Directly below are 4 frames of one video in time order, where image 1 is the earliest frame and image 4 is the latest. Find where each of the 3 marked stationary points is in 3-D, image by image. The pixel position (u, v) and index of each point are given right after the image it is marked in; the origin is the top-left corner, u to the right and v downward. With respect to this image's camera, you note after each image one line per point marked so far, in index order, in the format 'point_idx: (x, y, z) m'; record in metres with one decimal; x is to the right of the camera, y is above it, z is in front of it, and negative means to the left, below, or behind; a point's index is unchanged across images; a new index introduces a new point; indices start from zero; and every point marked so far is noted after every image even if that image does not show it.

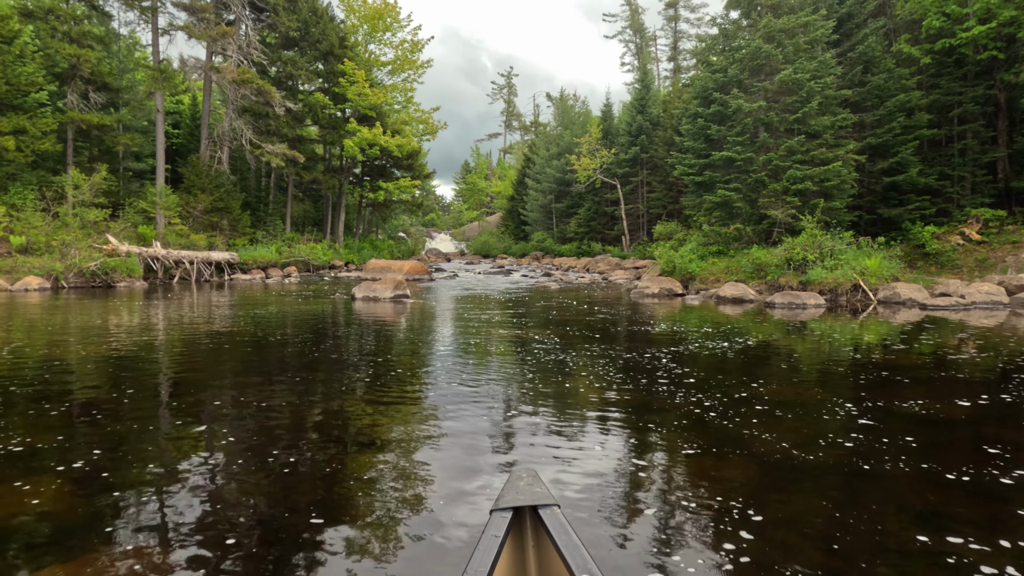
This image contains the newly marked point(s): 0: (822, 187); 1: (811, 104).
0: (+9.3, +3.0, +19.9) m
1: (+8.9, +5.5, +19.9) m
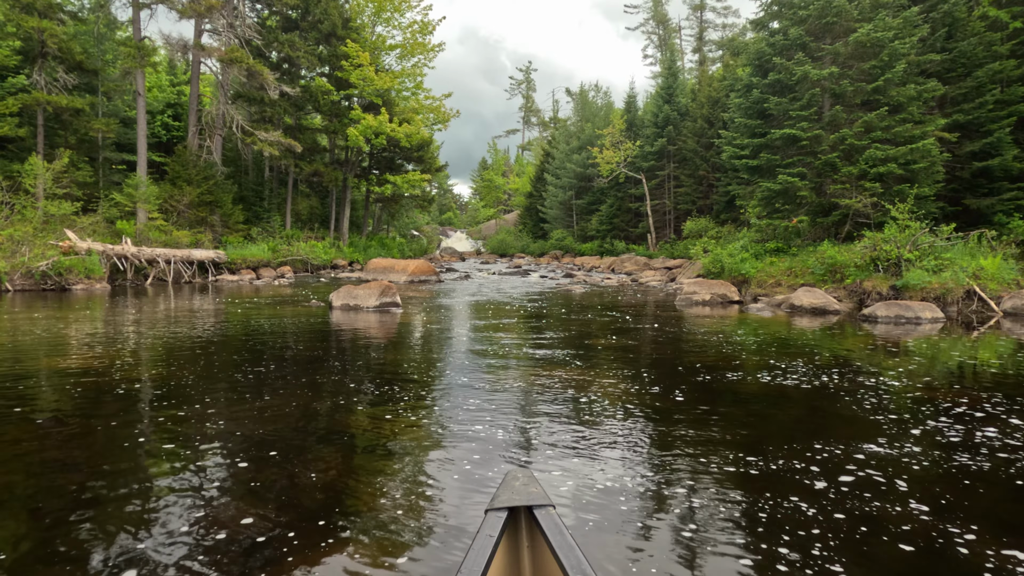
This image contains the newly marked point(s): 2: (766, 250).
0: (+9.7, +2.9, +16.3) m
1: (+9.4, +5.4, +16.3) m
2: (+7.2, +1.1, +18.8) m
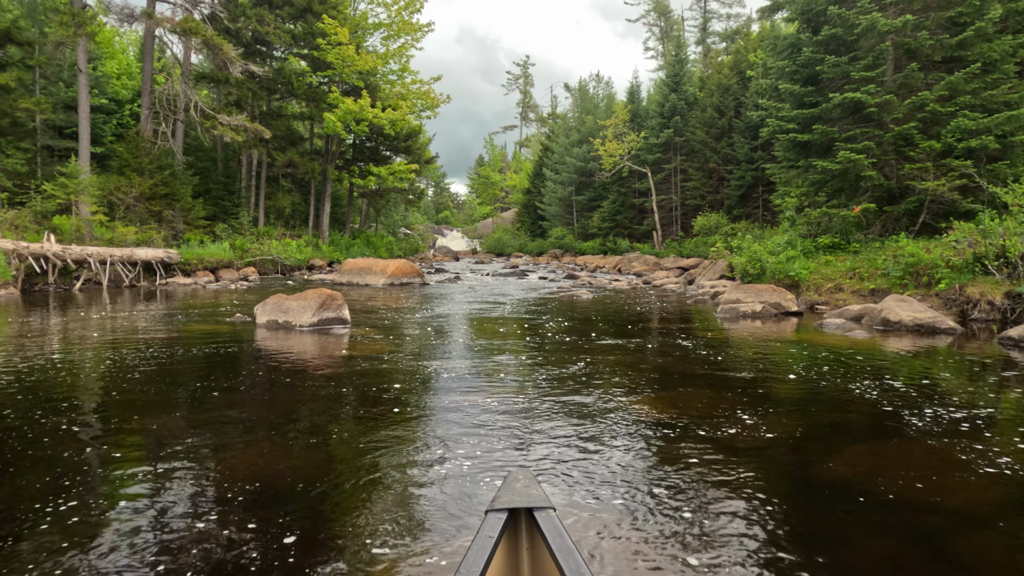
0: (+9.6, +2.8, +12.9) m
1: (+9.2, +5.3, +12.8) m
2: (+7.1, +1.0, +15.4) m
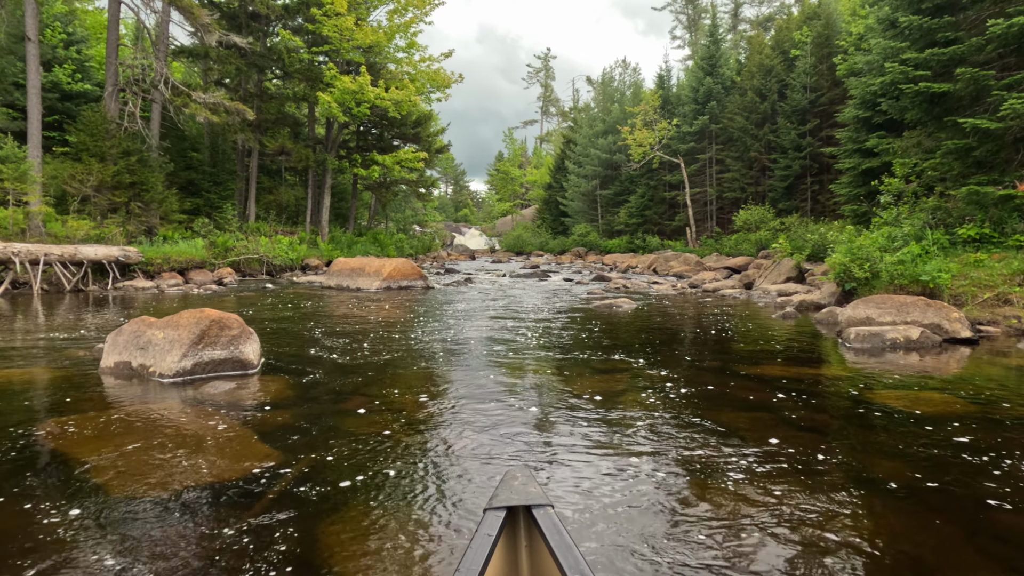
0: (+9.8, +2.6, +8.6) m
1: (+9.5, +5.1, +8.6) m
2: (+7.4, +0.8, +11.2) m
